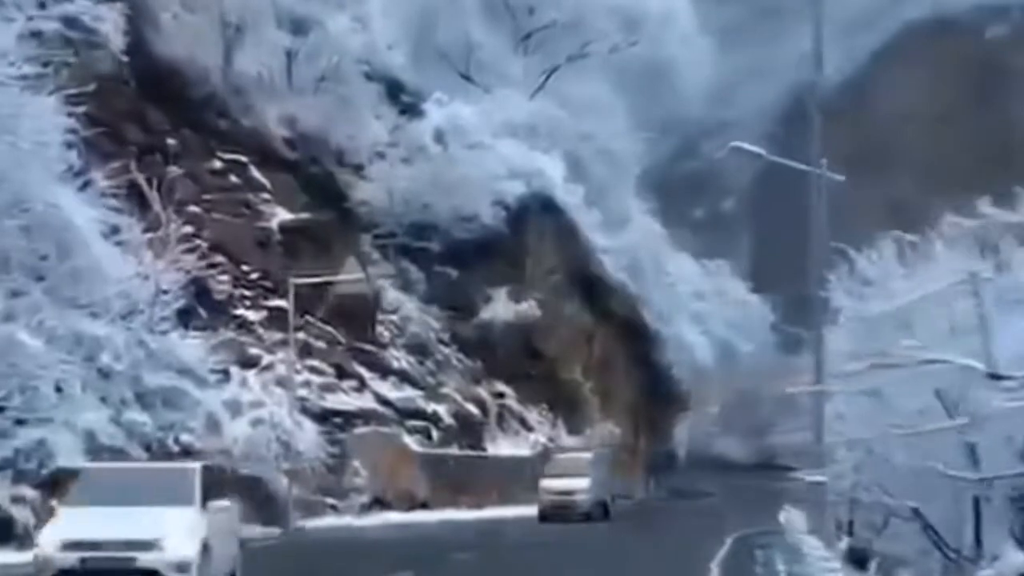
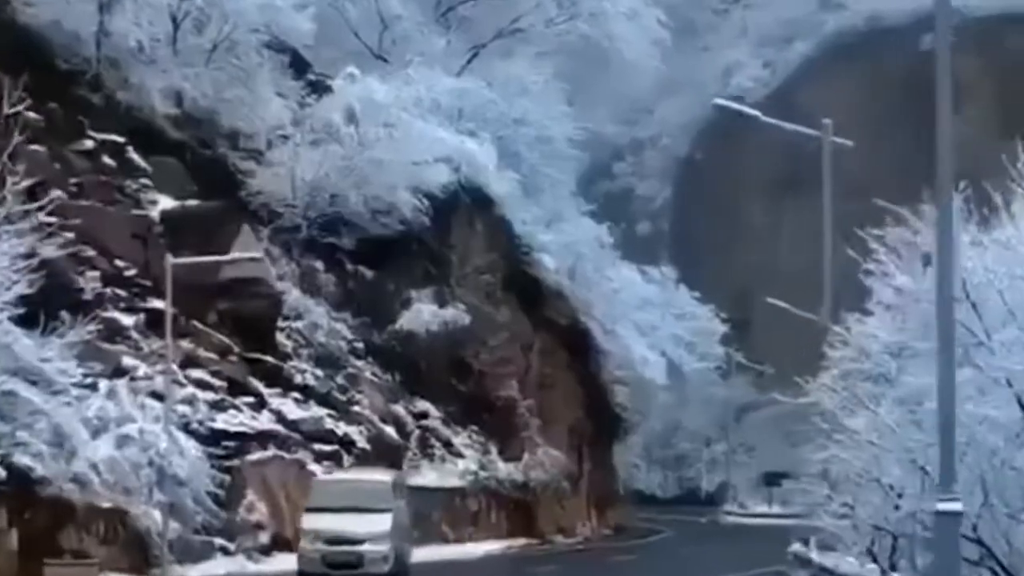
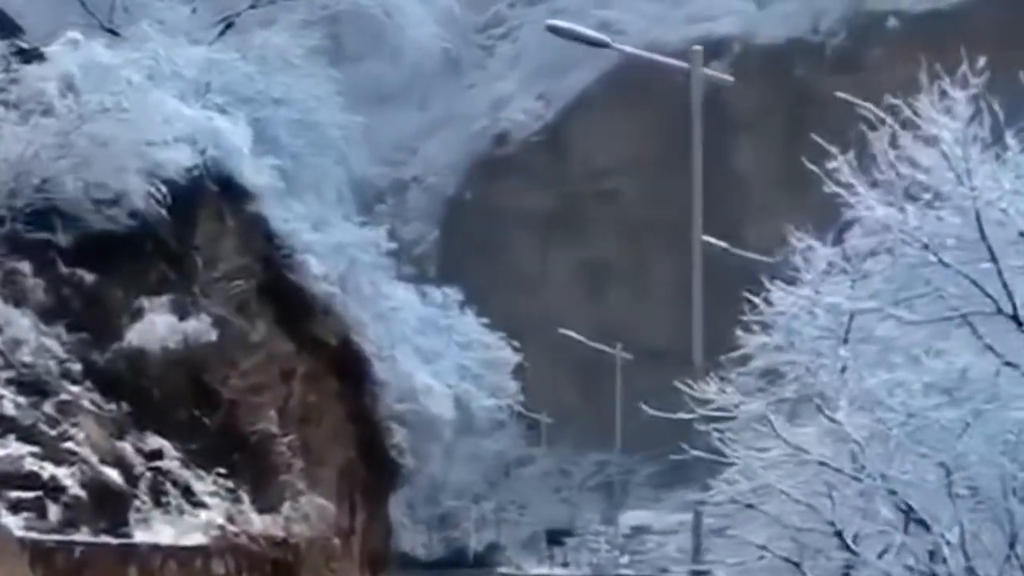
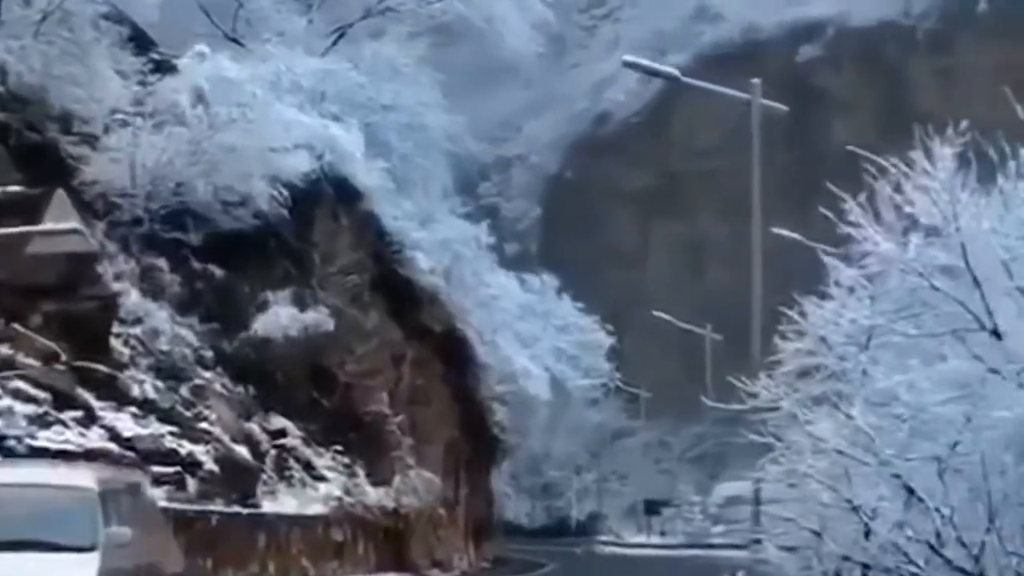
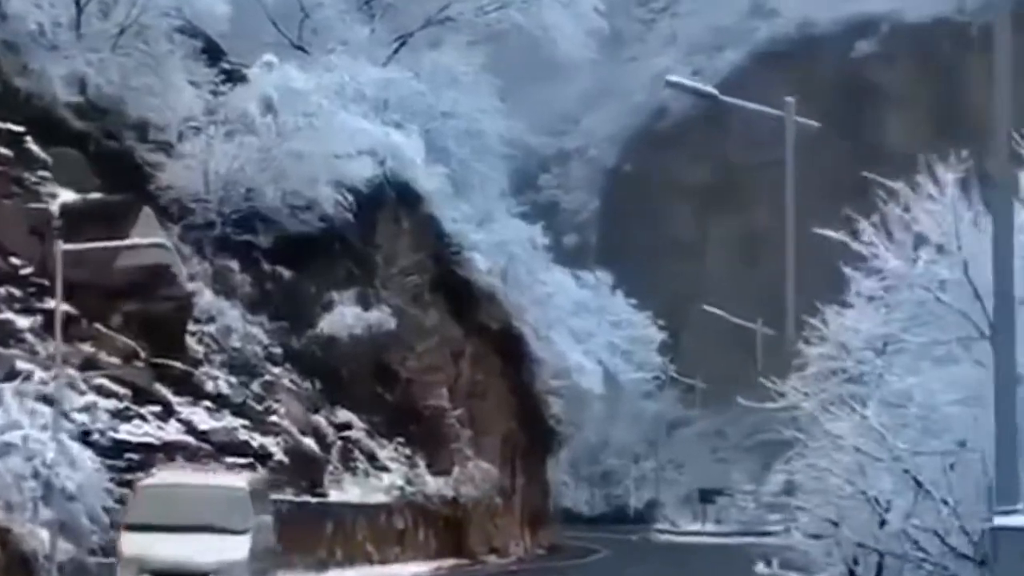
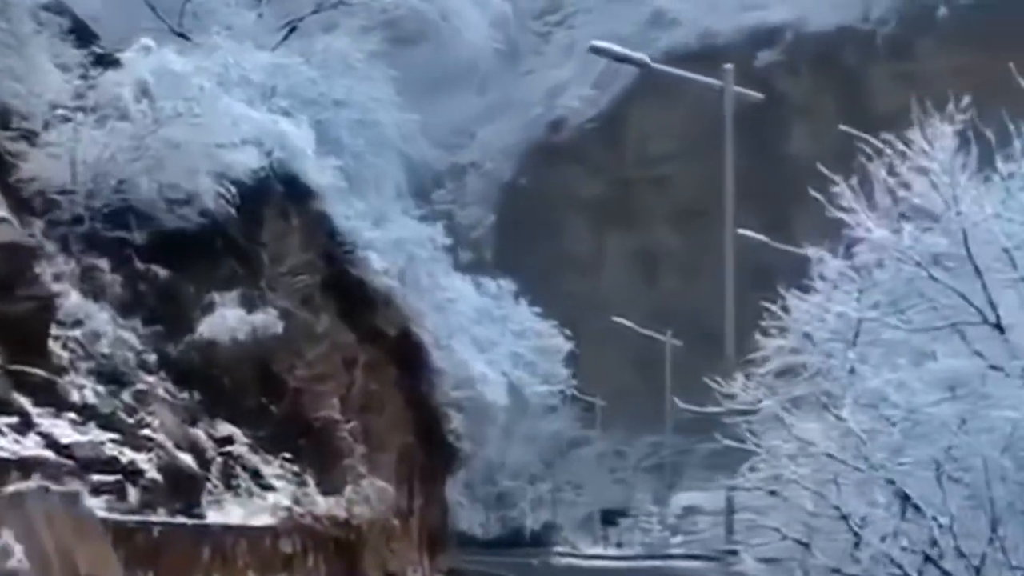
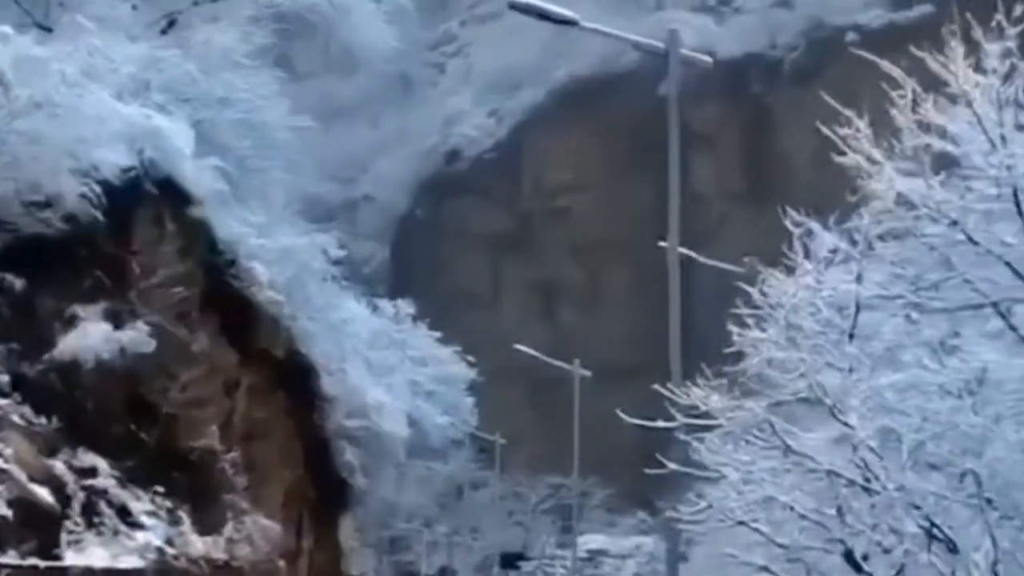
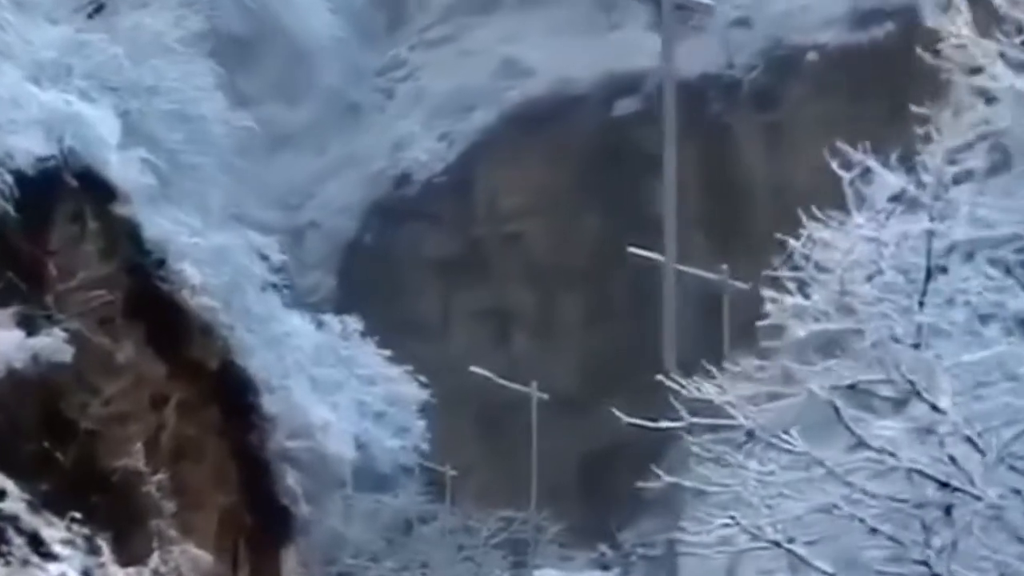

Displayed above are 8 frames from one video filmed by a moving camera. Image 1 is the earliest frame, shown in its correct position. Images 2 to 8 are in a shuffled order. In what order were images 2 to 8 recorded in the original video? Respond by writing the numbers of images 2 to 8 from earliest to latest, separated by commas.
2, 5, 4, 6, 3, 7, 8
